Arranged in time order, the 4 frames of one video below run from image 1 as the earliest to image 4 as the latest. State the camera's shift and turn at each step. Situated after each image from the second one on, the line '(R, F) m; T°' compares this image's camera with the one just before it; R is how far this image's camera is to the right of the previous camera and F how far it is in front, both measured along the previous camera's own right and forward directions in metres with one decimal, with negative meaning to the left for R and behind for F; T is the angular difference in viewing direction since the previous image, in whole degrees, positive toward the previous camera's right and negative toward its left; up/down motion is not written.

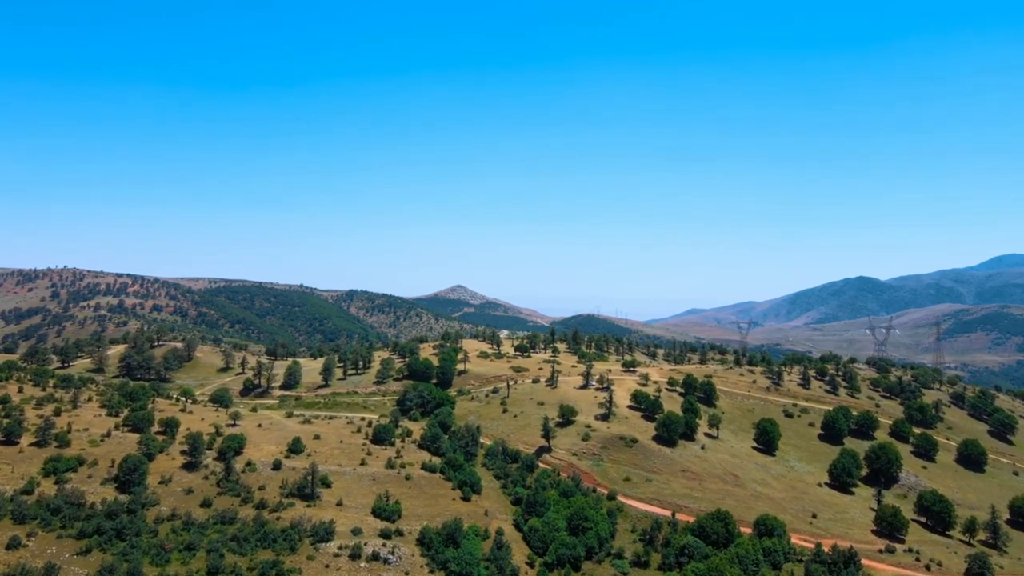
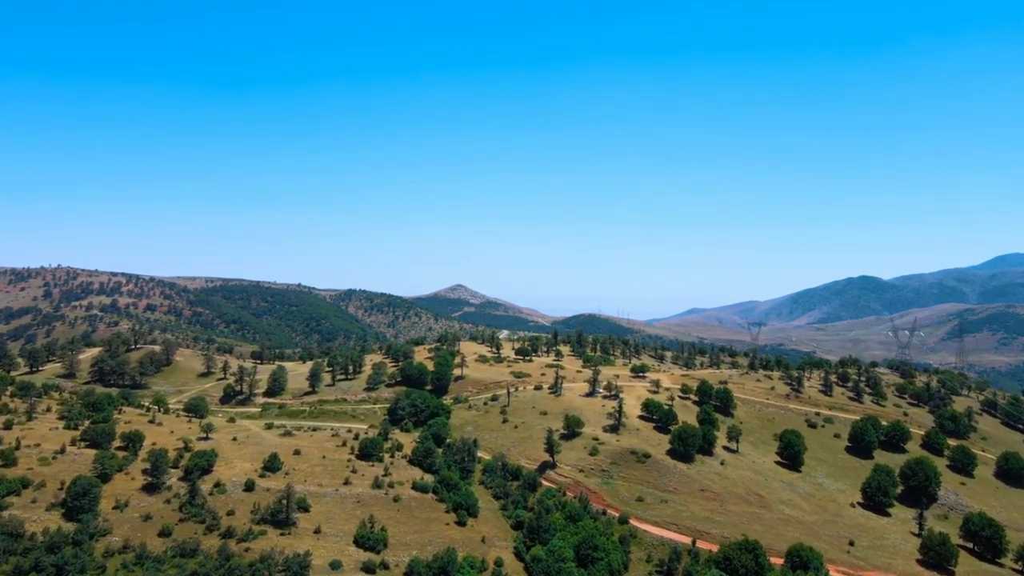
(0.0, +11.0) m; 0°
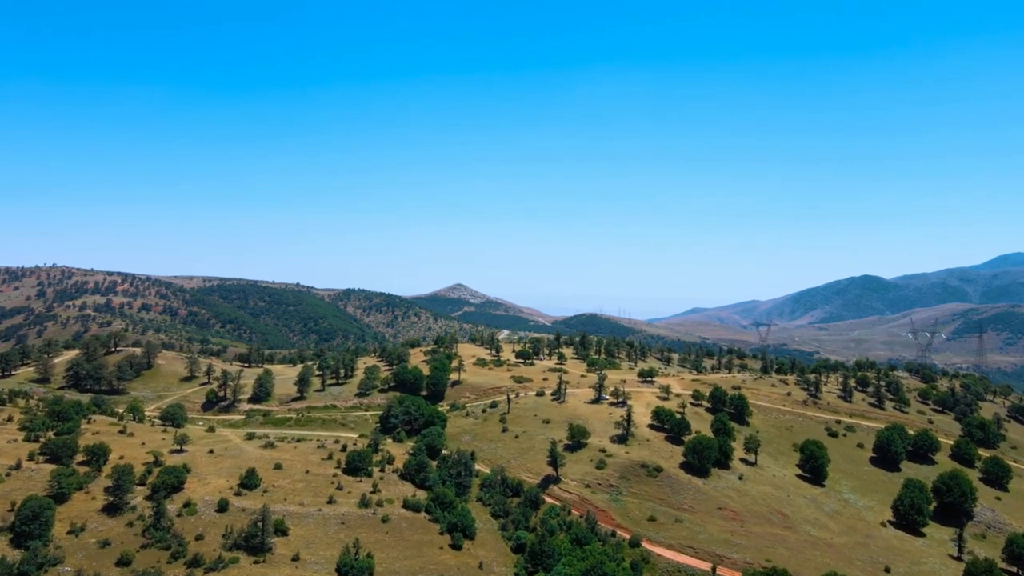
(0.0, +8.6) m; 0°
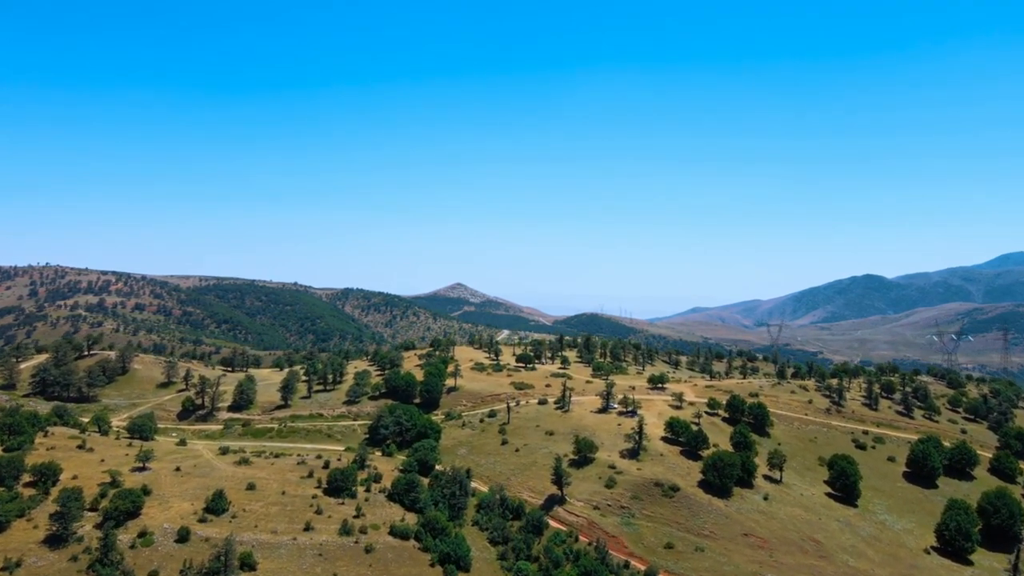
(0.0, +10.0) m; 0°
